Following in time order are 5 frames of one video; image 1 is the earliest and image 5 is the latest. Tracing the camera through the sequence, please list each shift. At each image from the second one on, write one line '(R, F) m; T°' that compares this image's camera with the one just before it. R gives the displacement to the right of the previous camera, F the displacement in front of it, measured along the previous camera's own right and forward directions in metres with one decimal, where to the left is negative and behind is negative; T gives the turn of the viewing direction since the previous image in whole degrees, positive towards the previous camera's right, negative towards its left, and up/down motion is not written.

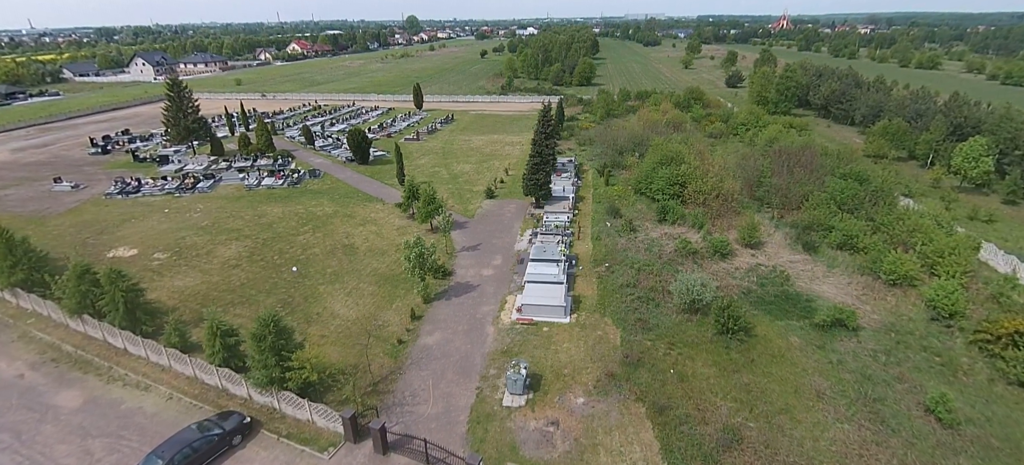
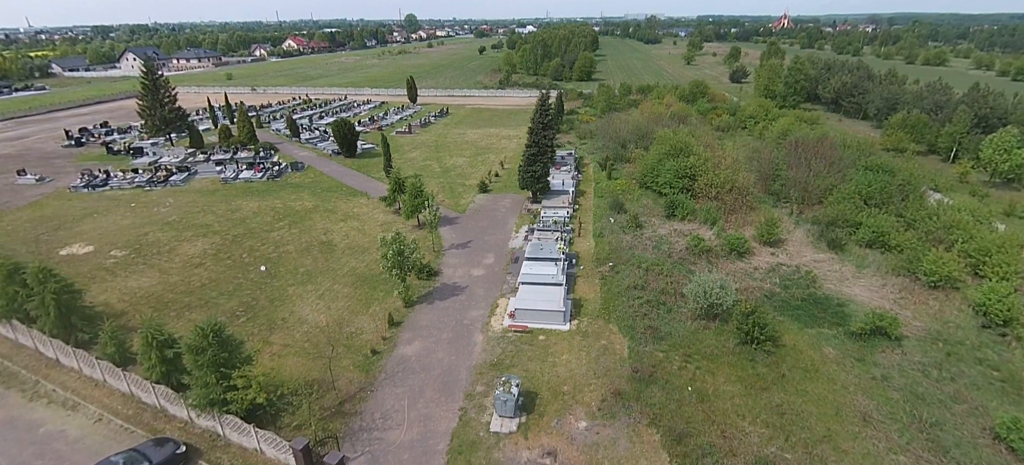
(+0.3, +2.5) m; 0°
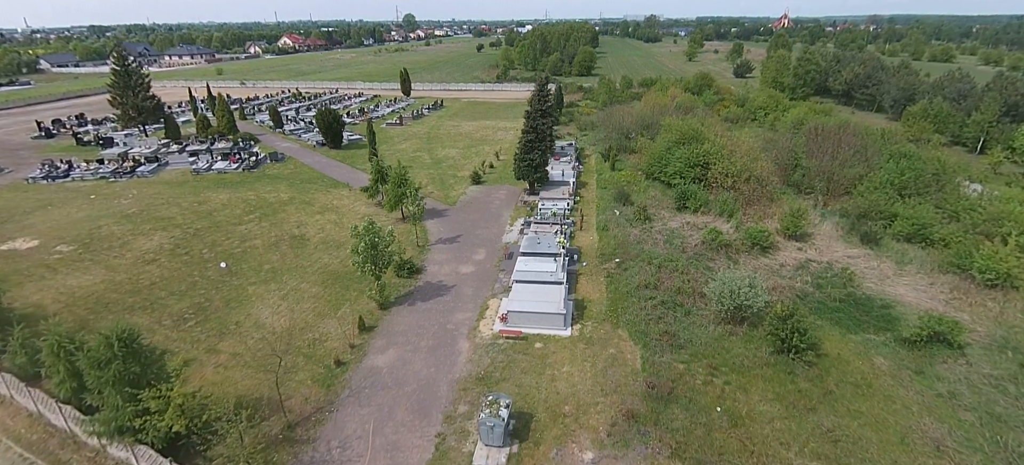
(+0.2, +2.6) m; 0°
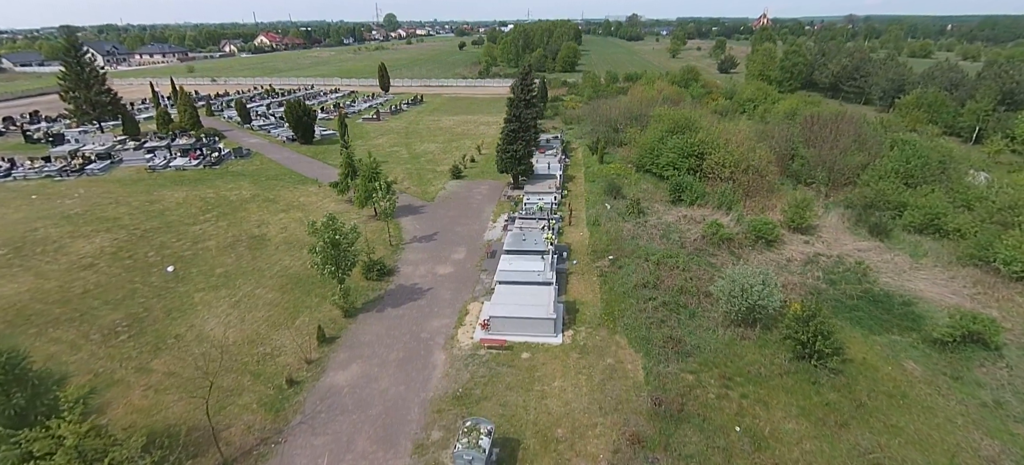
(+0.1, +1.9) m; +2°
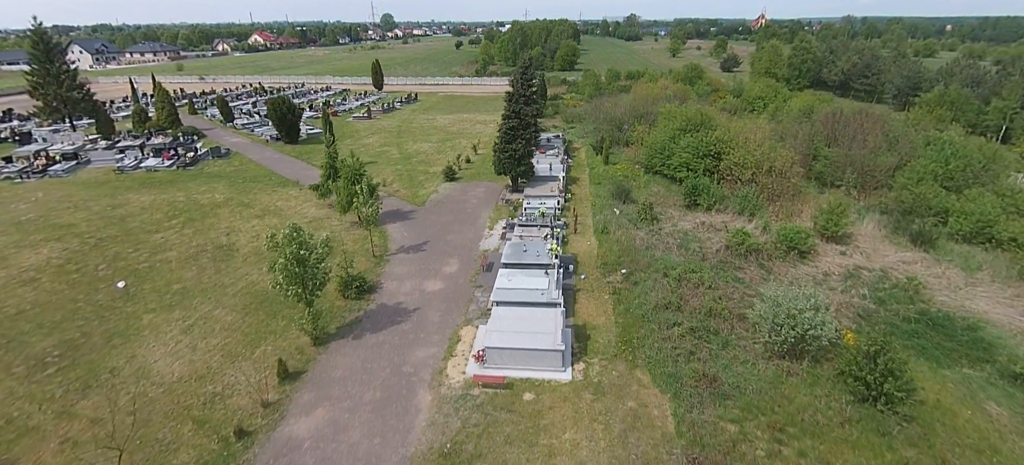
(-0.1, +2.1) m; 0°
